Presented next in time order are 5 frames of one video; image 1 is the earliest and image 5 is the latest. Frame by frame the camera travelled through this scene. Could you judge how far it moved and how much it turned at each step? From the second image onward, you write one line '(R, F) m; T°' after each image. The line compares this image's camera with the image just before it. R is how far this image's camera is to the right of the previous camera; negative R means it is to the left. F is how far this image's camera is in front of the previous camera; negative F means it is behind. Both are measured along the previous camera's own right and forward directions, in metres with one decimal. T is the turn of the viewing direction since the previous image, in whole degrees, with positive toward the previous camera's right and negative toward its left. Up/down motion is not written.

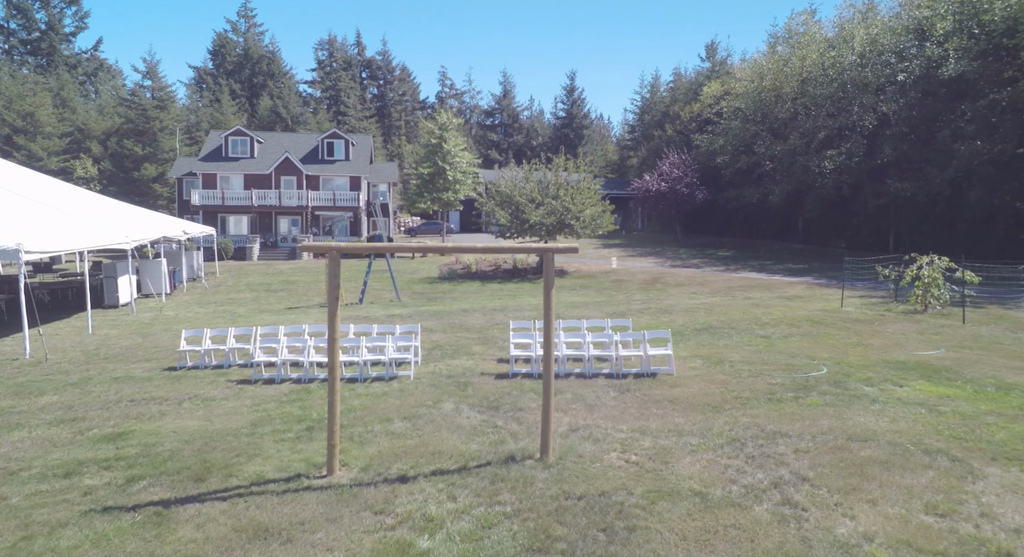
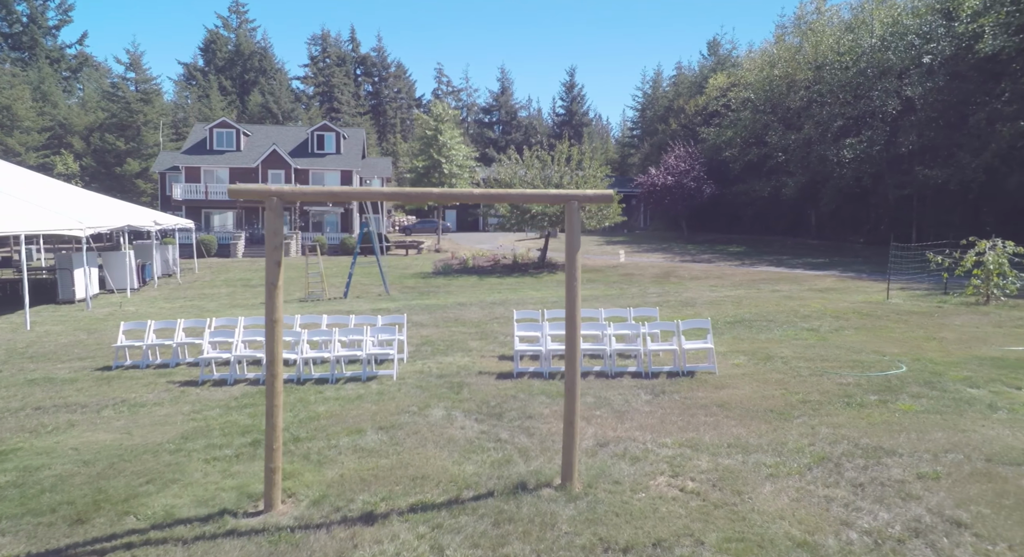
(-0.1, +2.9) m; 0°
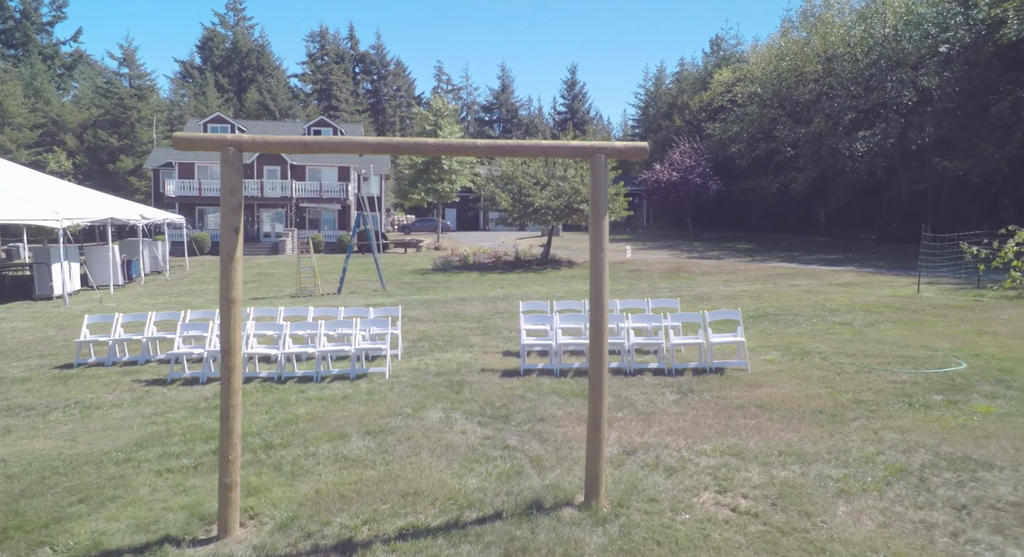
(-0.1, +1.4) m; 0°
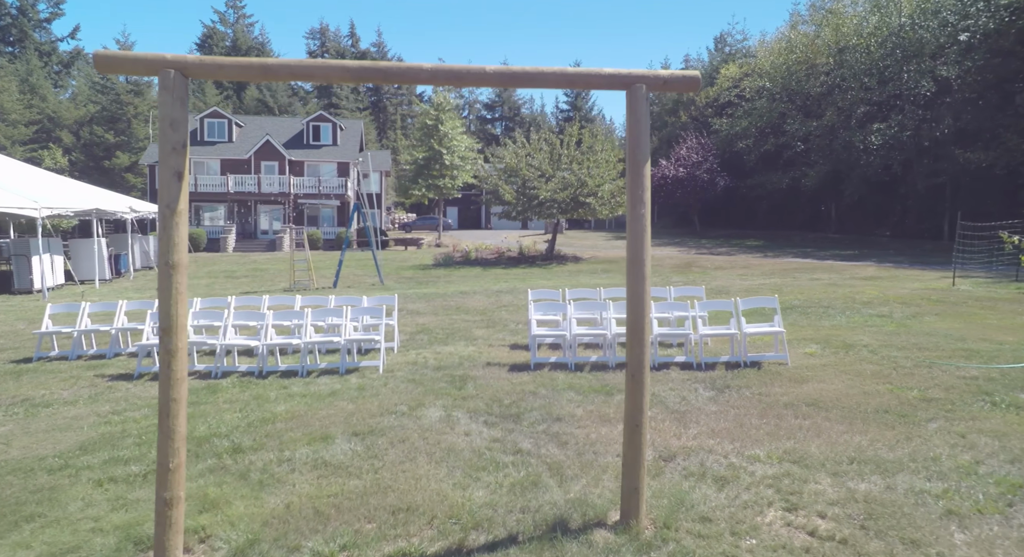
(-0.1, +1.3) m; 0°
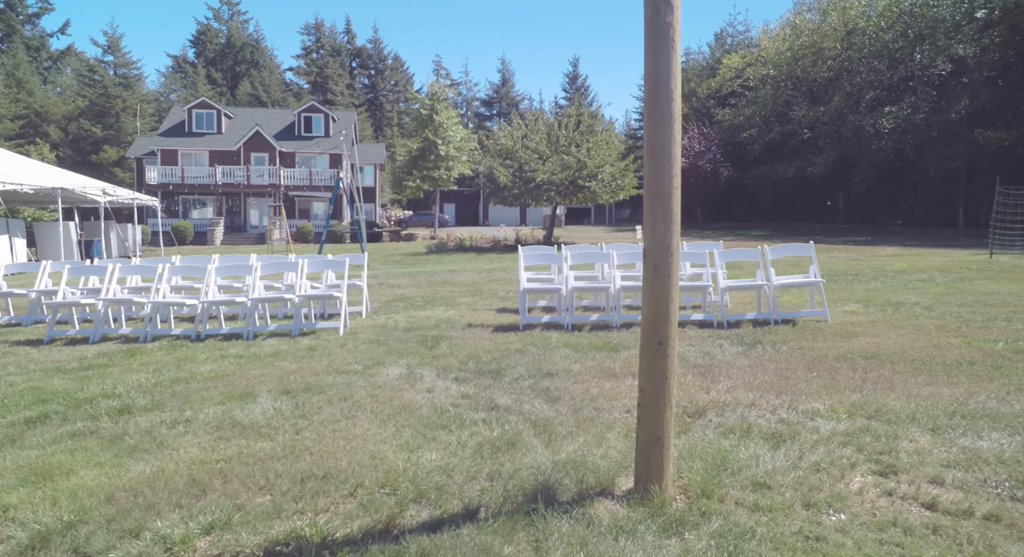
(+0.2, +1.7) m; 0°
